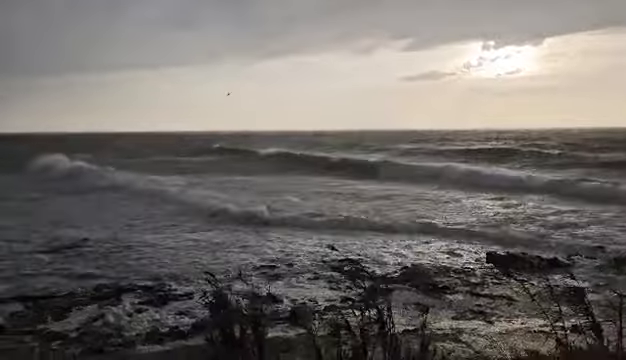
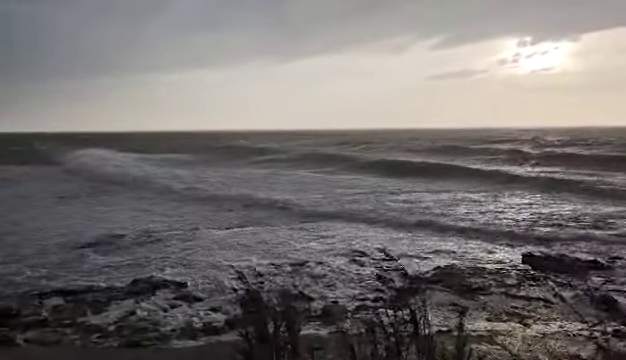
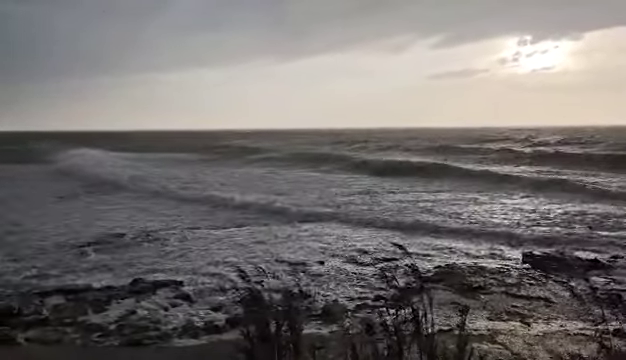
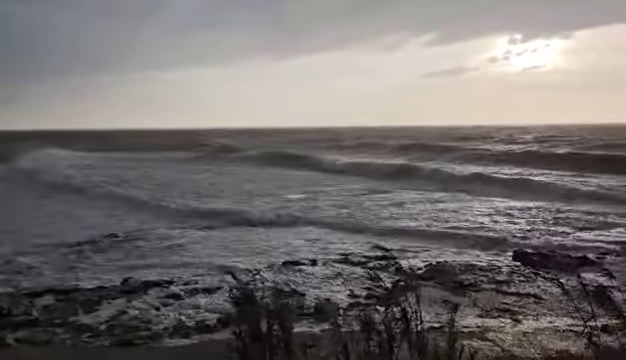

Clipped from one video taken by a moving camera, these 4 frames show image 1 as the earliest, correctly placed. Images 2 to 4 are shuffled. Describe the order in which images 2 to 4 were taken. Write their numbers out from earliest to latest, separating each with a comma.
2, 3, 4
